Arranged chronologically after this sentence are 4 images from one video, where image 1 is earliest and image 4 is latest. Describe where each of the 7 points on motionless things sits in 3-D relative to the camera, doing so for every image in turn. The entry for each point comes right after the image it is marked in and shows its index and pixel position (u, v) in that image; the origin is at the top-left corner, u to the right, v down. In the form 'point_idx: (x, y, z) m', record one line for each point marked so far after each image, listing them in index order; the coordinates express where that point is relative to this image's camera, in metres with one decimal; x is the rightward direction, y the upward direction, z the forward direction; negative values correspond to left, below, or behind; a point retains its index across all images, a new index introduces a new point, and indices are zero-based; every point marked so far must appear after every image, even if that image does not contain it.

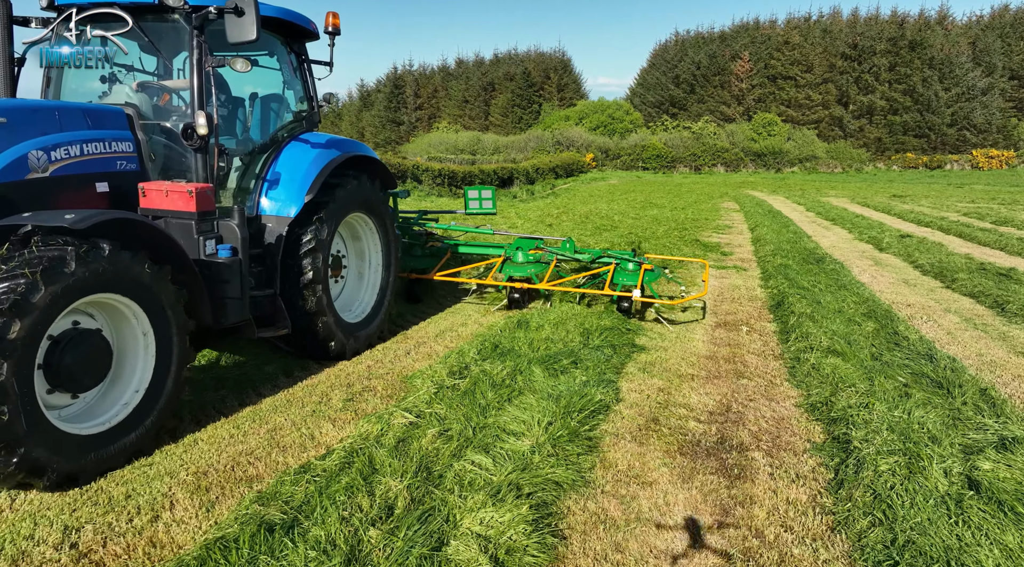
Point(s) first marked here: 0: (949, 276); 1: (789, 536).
0: (+6.5, +0.1, +9.7) m
1: (+1.2, -1.0, +3.0) m
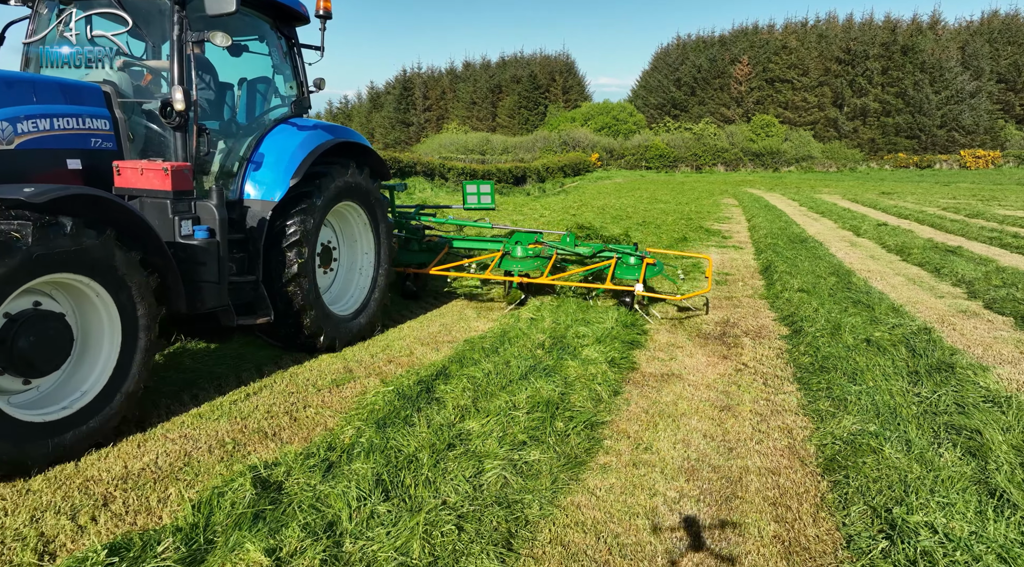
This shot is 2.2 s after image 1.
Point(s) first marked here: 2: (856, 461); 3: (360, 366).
0: (+7.2, +0.6, +12.0) m
1: (+2.0, -0.6, +5.2) m
2: (+1.7, -0.8, +3.2) m
3: (-1.1, -0.6, +4.6) m
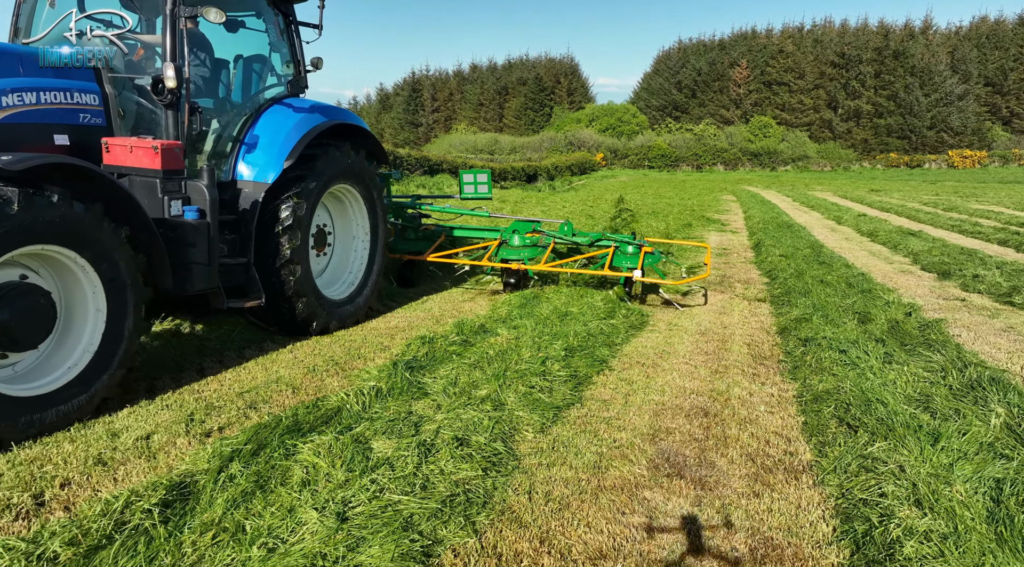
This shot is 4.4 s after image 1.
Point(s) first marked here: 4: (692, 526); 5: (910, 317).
0: (+7.9, +1.1, +14.3) m
1: (+2.7, -0.1, +7.6) m
2: (+2.4, -0.3, +5.5) m
3: (-0.4, -0.1, +6.9) m
4: (+0.6, -0.9, +2.4) m
5: (+3.5, -0.3, +5.7) m
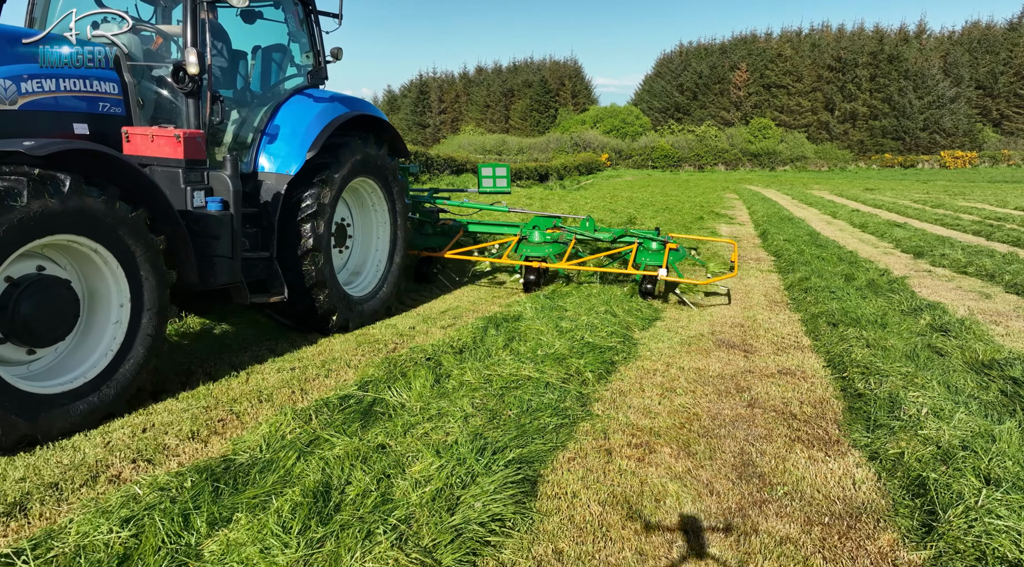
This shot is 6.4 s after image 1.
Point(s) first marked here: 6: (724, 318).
0: (+8.8, +1.4, +16.3) m
1: (+3.6, +0.3, +9.5) m
2: (+3.3, 0.0, +7.5) m
3: (+0.5, +0.3, +8.9) m
4: (+1.5, -0.5, +4.3) m
5: (+4.3, +0.1, +7.7) m
6: (+1.8, -0.3, +5.7) m
